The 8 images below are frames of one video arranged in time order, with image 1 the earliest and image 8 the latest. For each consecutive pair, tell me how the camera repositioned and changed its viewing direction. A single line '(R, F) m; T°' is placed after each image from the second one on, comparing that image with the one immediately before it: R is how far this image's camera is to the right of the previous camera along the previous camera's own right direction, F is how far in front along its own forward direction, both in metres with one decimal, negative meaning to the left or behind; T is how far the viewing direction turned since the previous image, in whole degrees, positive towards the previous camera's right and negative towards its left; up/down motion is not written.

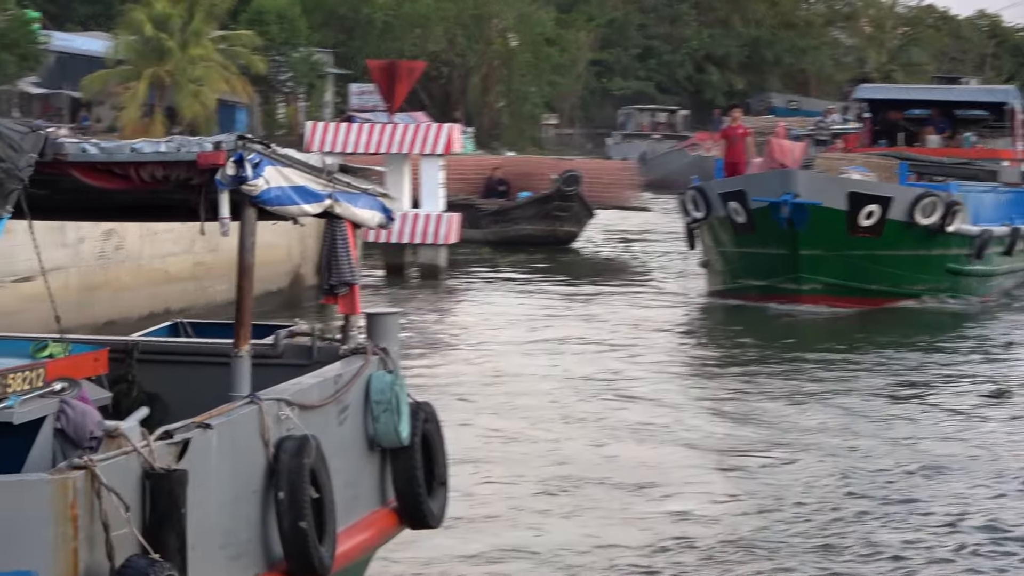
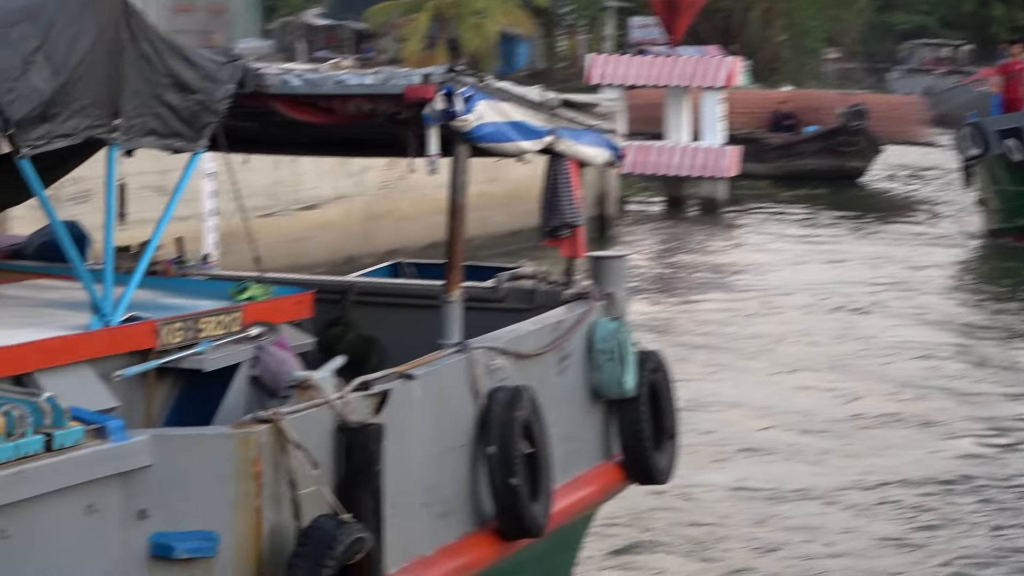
(0.0, +0.9) m; -19°
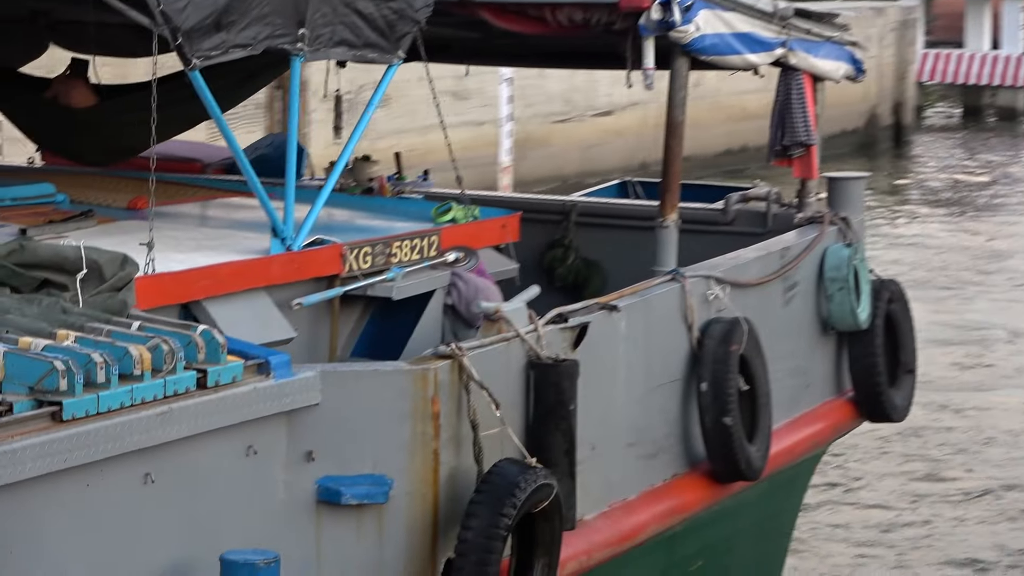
(0.0, +0.5) m; -17°
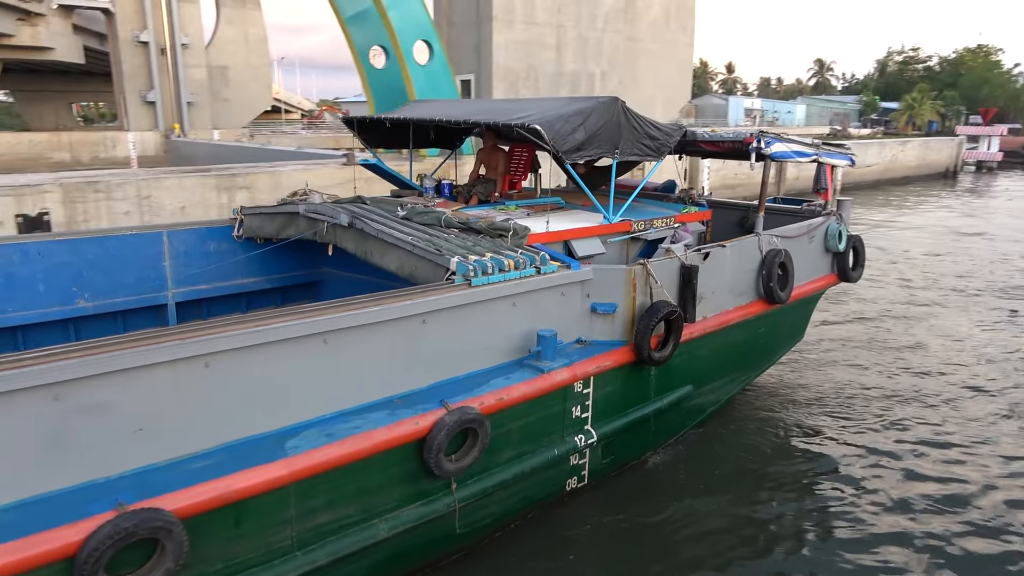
(0.0, -4.1) m; -13°
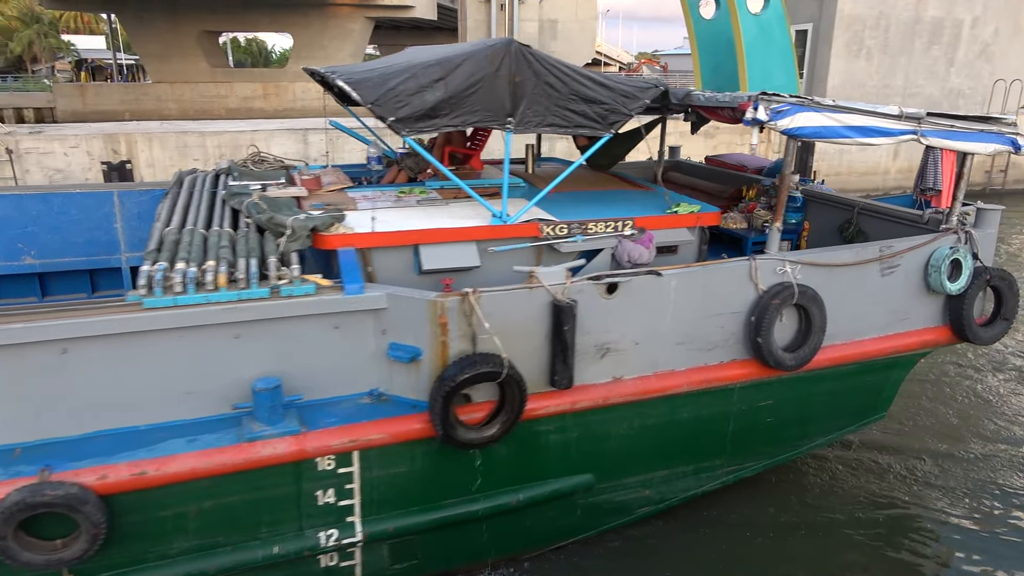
(+2.4, +2.1) m; -22°
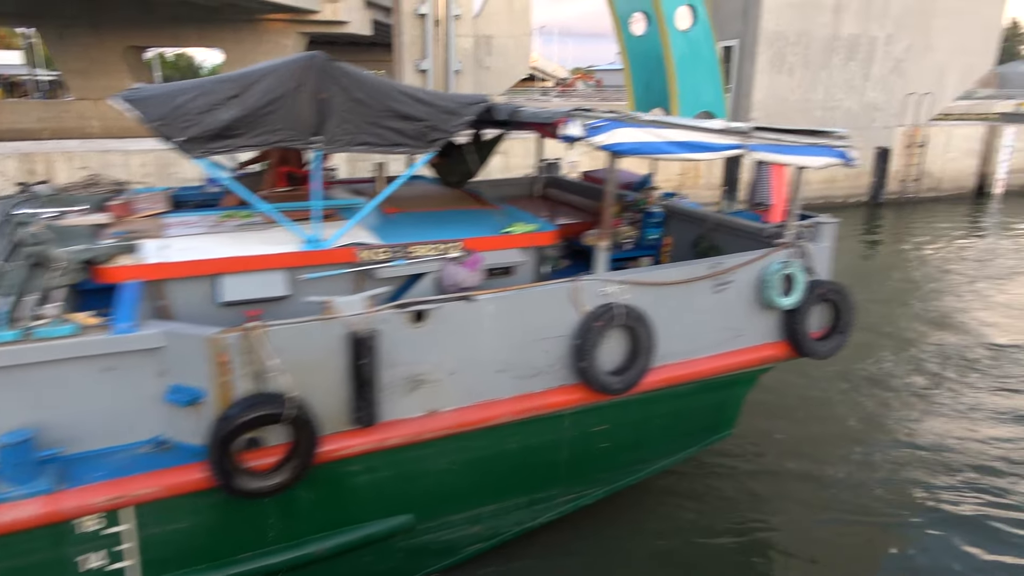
(+0.6, +0.2) m; +5°
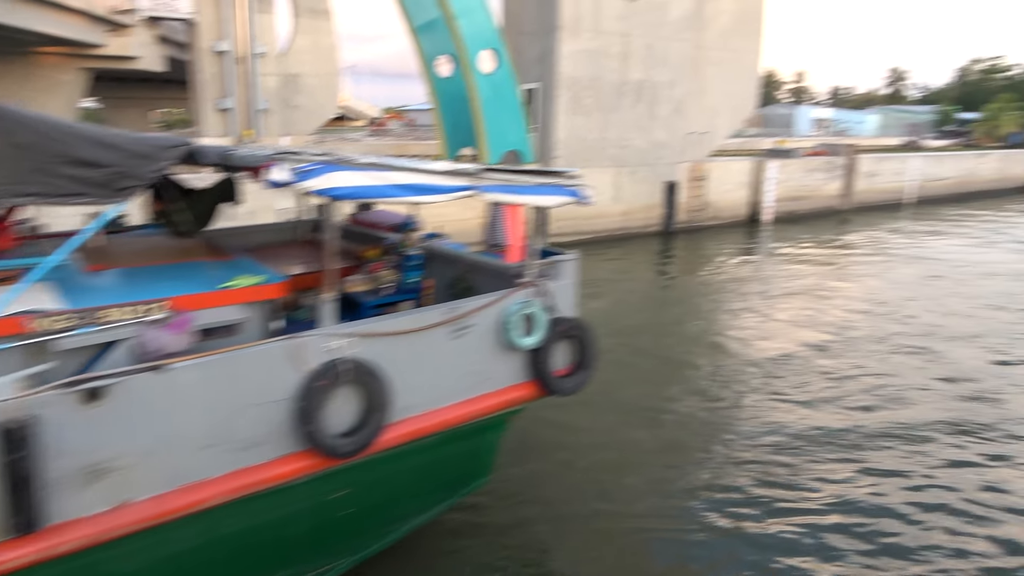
(+0.5, +0.2) m; +14°
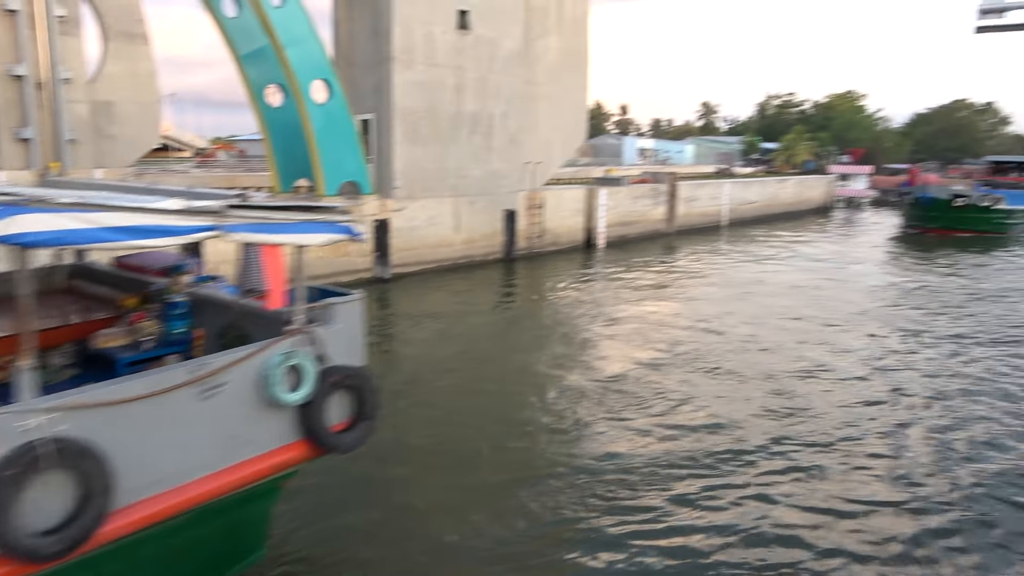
(+0.4, +0.3) m; +12°
